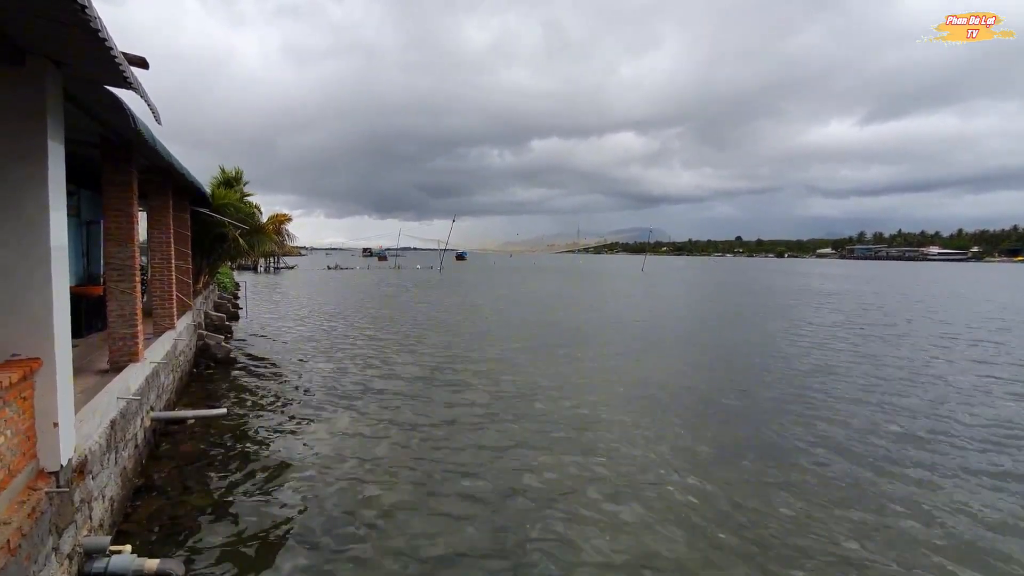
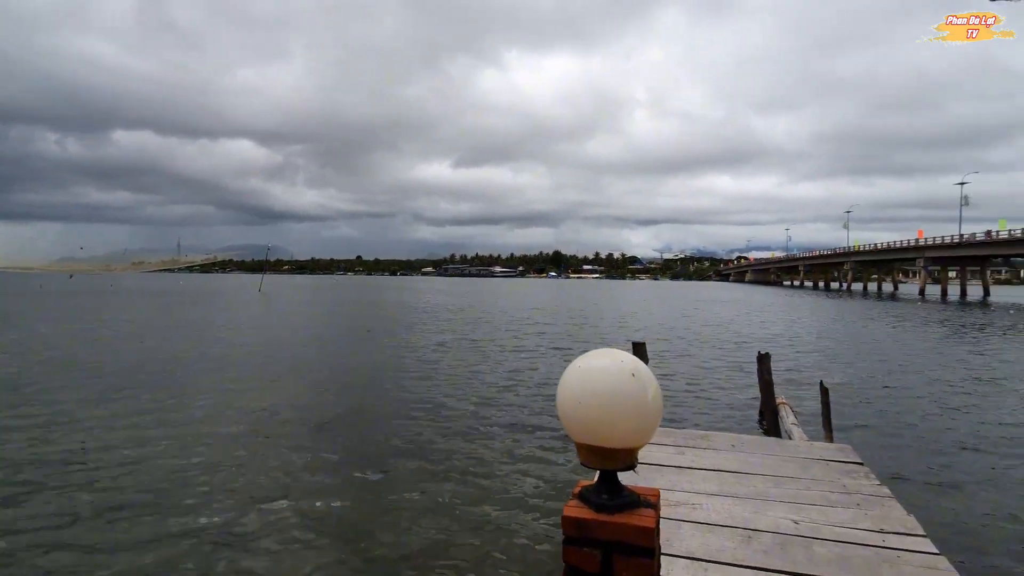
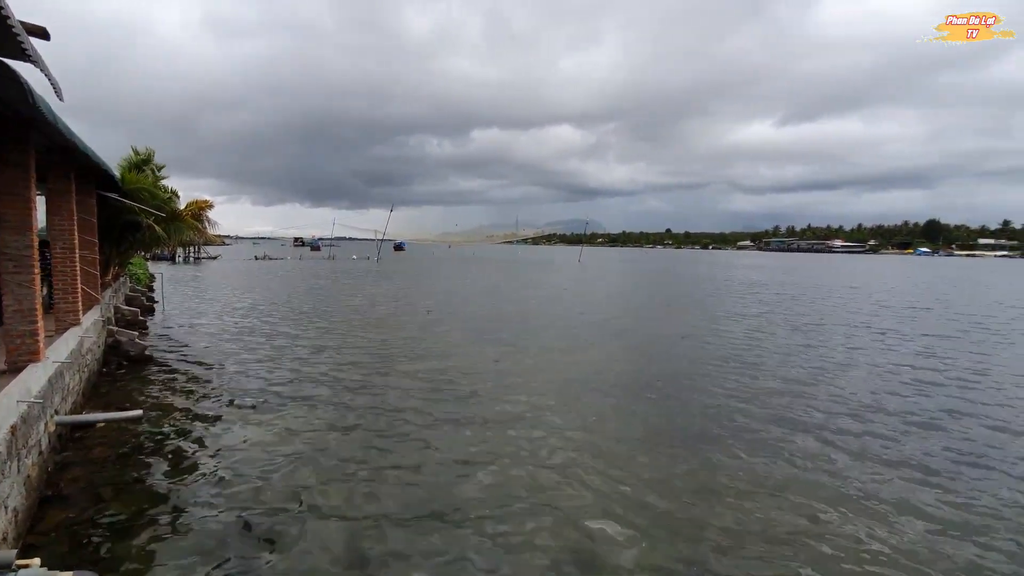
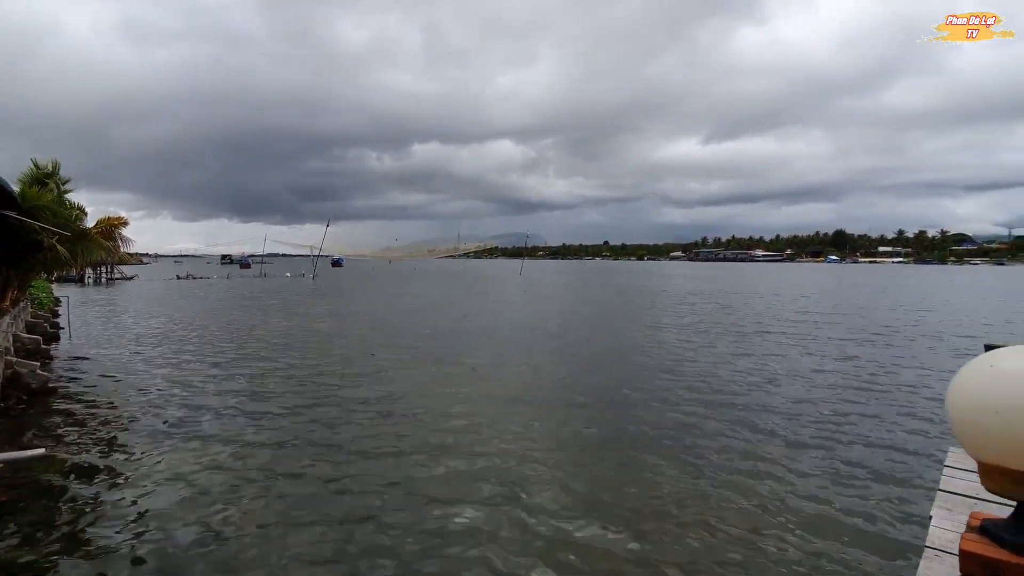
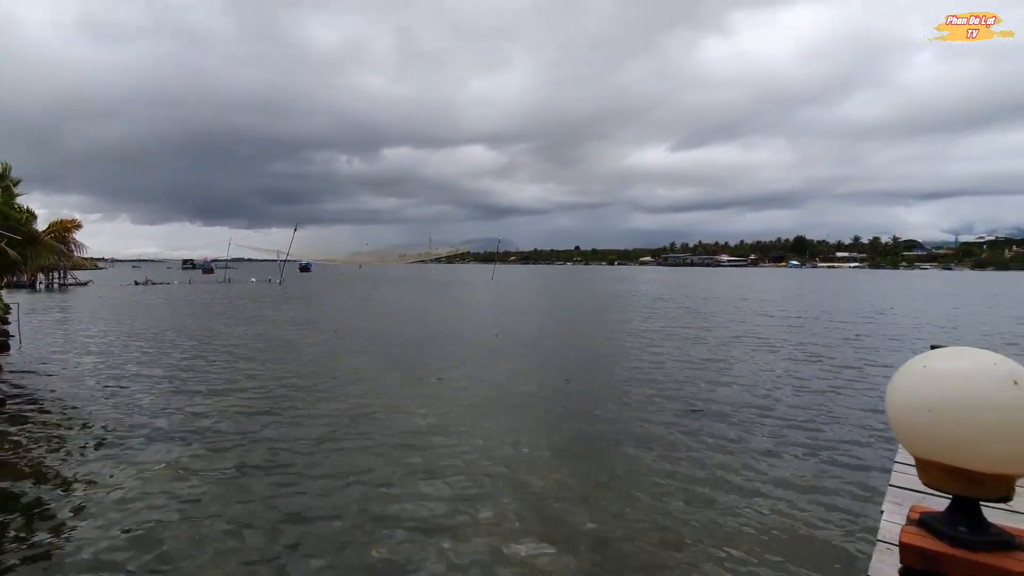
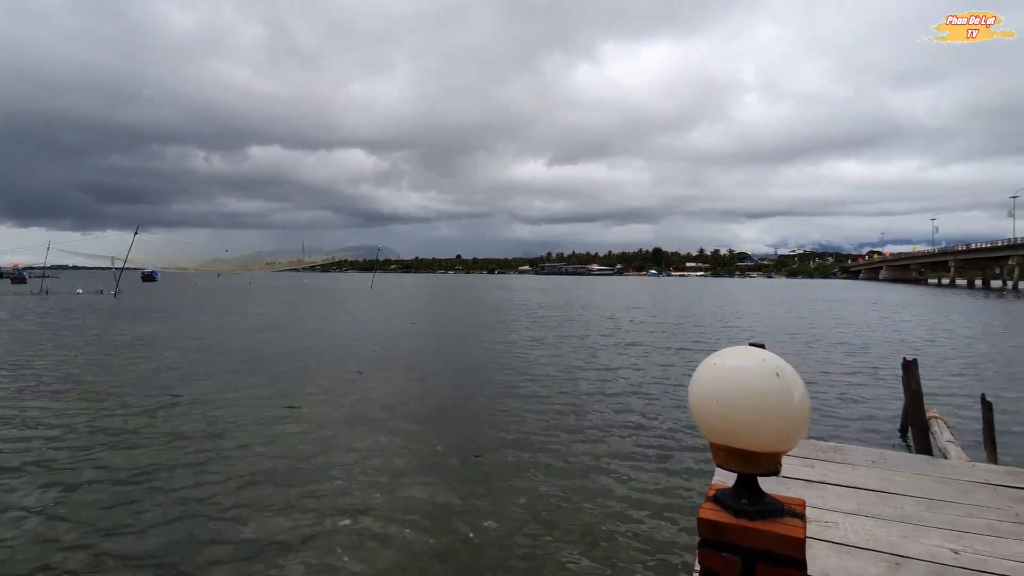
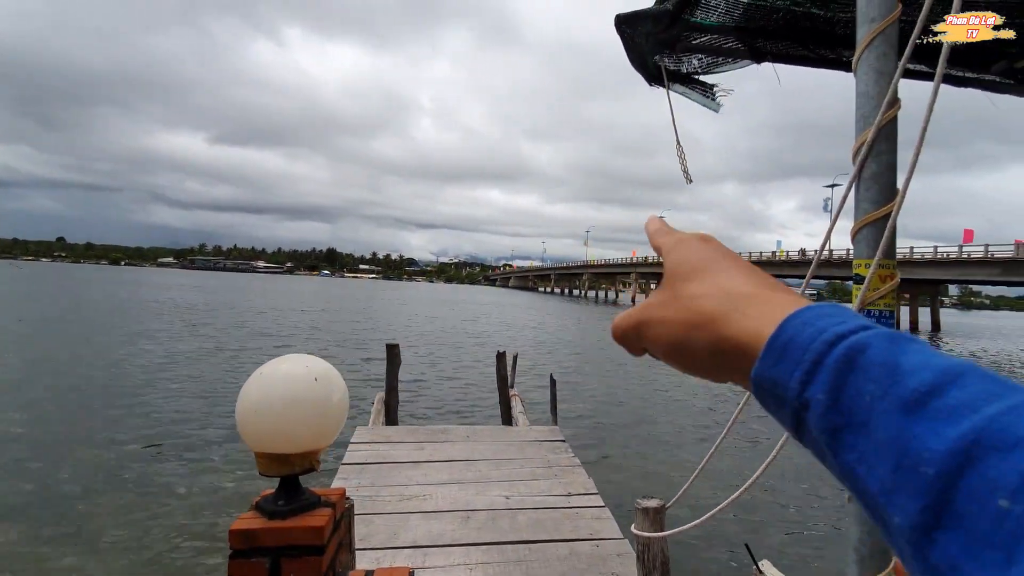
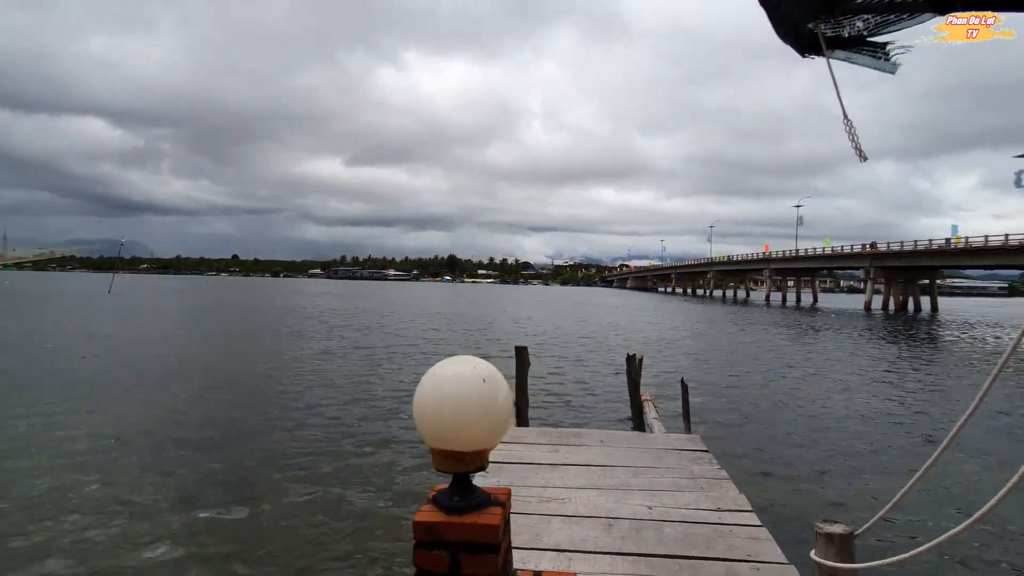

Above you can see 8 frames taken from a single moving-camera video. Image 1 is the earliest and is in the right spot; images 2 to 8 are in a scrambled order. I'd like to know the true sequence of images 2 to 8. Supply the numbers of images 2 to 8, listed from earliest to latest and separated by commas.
3, 4, 5, 6, 2, 8, 7
